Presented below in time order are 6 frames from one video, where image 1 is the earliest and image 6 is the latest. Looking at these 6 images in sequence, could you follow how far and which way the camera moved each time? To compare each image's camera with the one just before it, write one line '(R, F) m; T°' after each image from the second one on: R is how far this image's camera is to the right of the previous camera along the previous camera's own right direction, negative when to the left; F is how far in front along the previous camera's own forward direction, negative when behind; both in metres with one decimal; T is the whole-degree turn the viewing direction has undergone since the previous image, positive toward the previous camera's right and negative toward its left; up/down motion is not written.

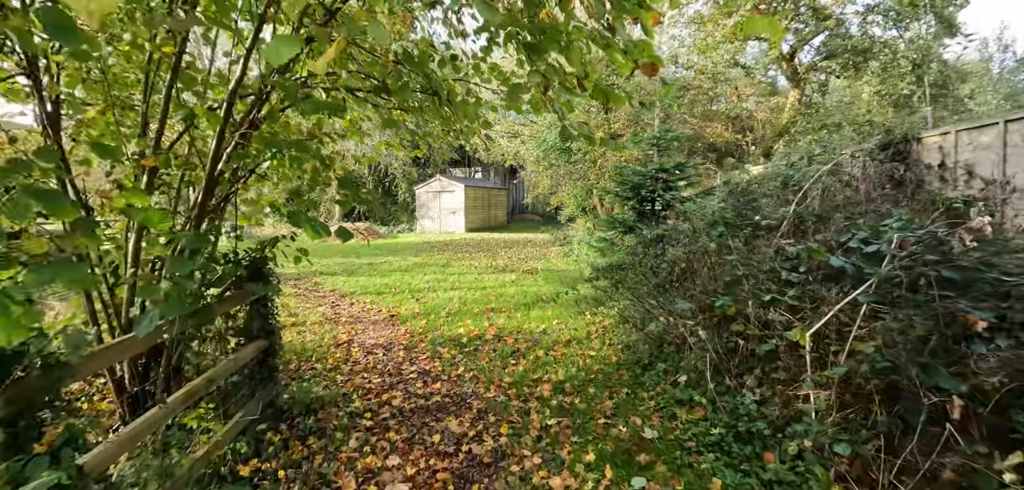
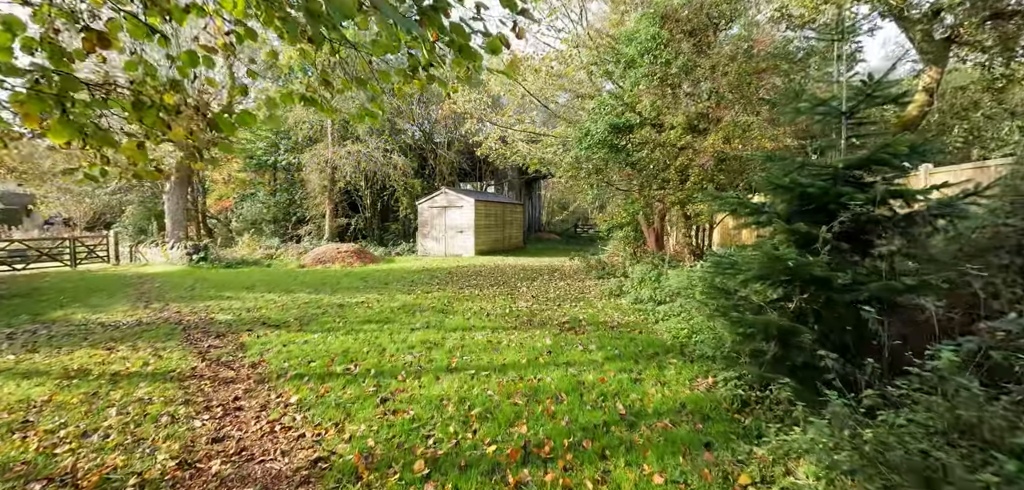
(-0.3, +3.8) m; -1°
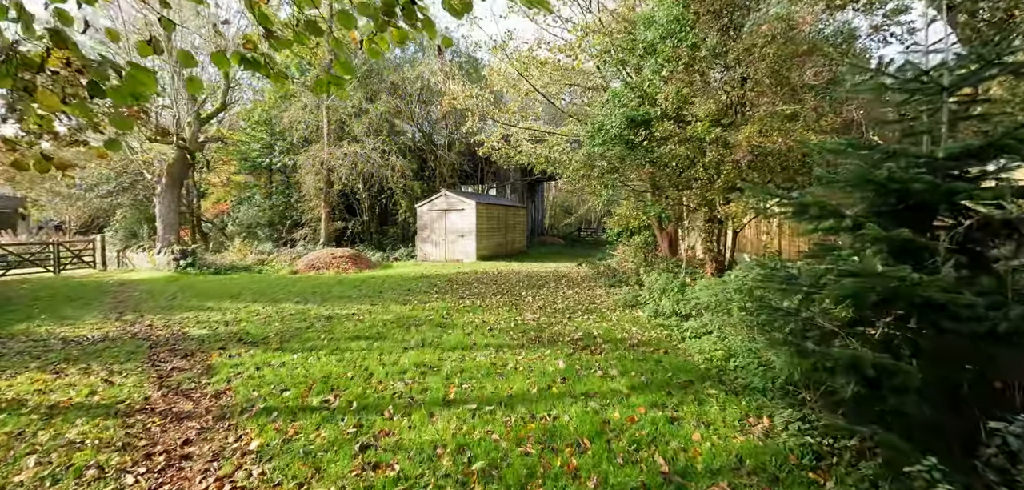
(-0.1, +0.9) m; 0°
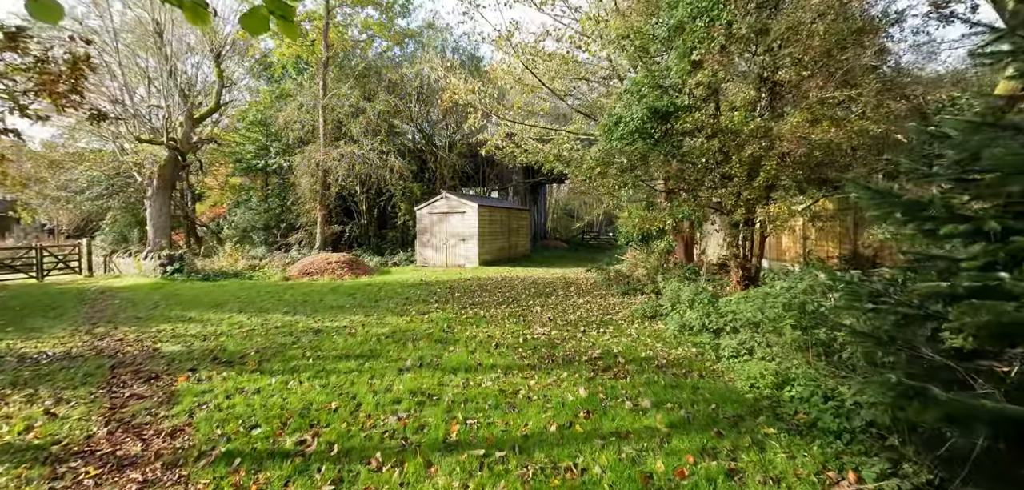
(-0.1, +0.8) m; 0°
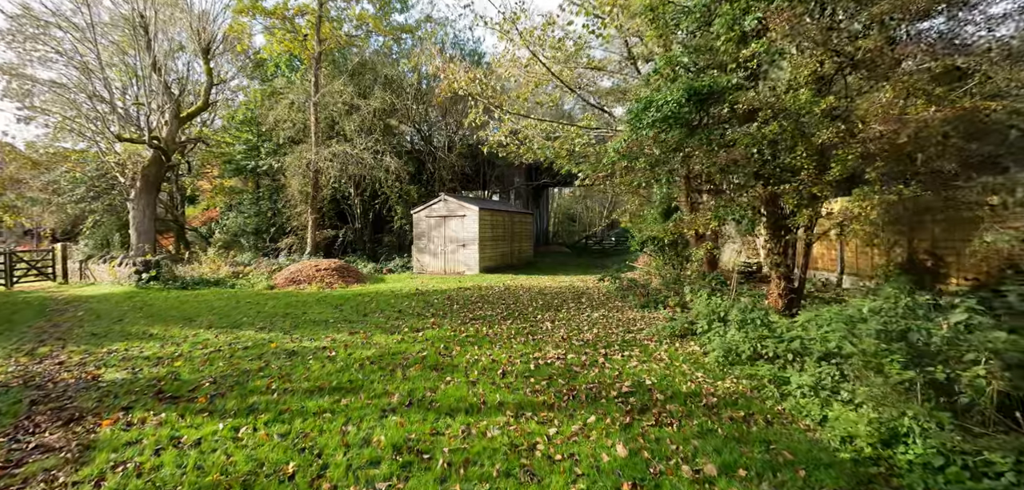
(-0.1, +1.1) m; 0°
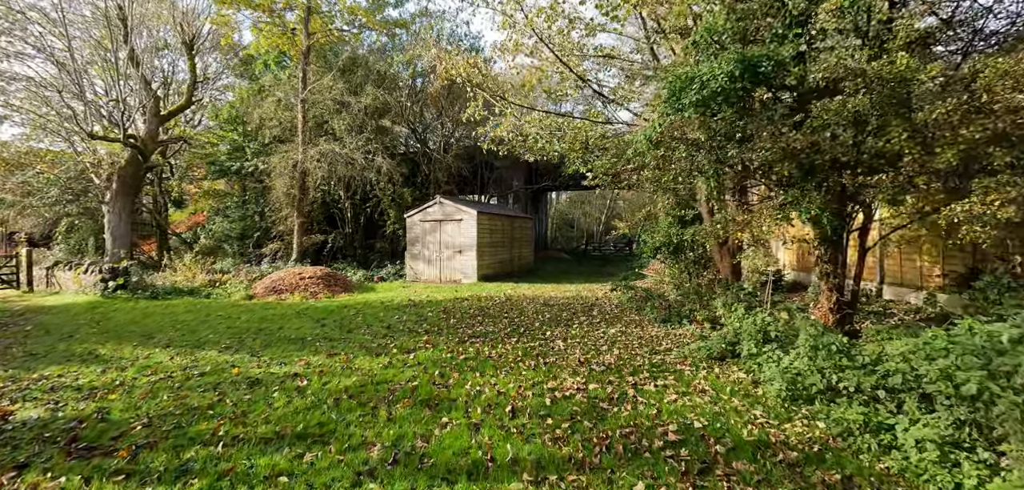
(-0.2, +1.1) m; +1°
